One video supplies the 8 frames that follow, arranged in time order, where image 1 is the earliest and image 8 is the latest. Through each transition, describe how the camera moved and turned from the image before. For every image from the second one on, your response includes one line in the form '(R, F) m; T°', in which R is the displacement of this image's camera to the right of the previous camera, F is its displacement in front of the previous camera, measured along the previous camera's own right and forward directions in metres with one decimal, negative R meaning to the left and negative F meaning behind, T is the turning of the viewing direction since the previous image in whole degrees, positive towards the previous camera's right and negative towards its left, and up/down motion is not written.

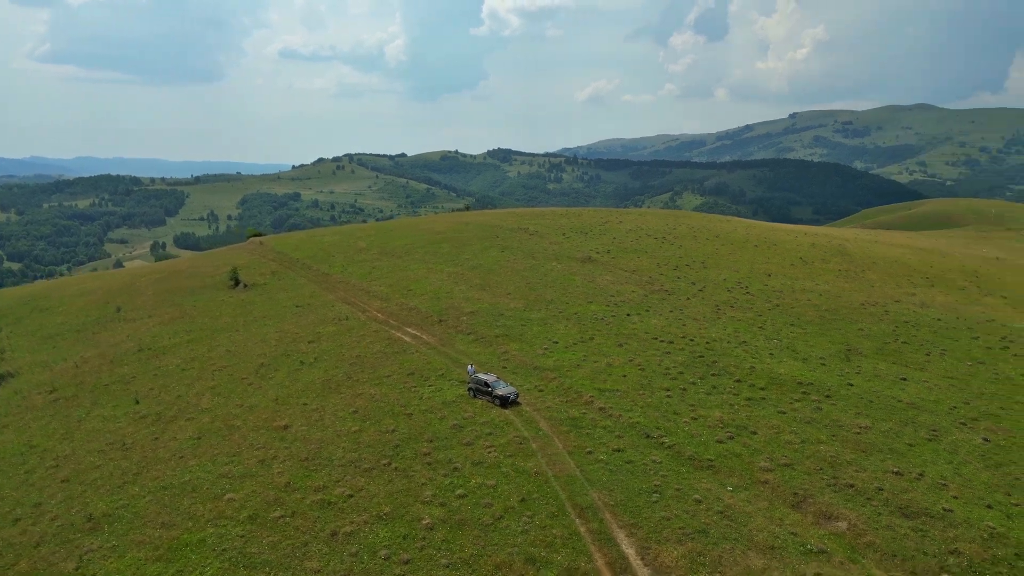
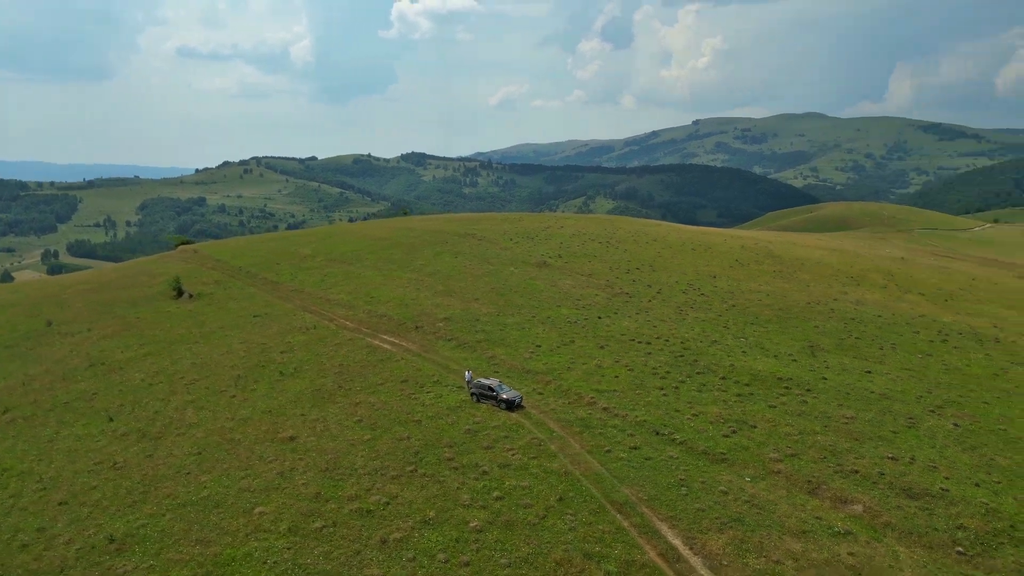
(-3.8, -0.5) m; +6°
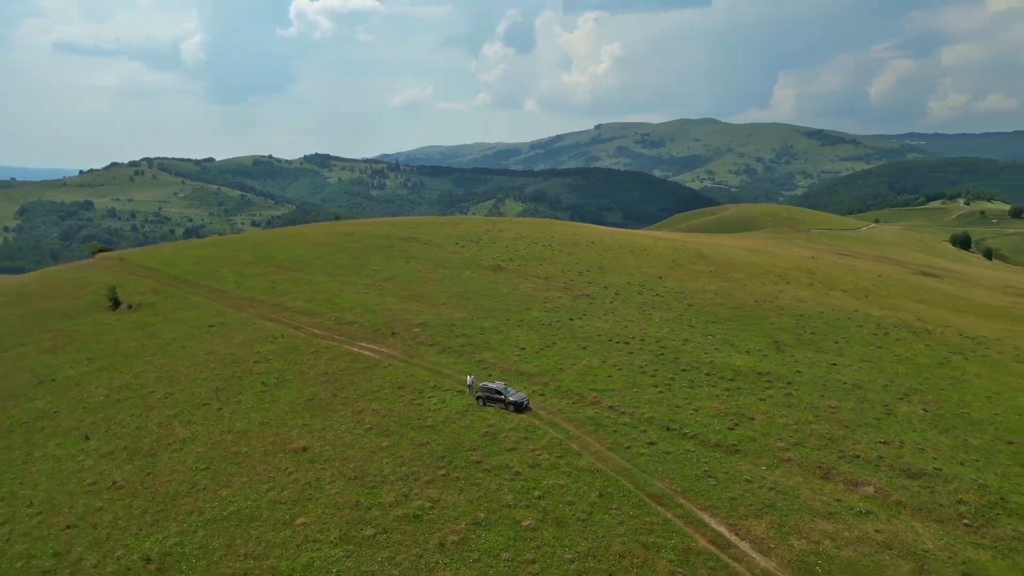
(-4.3, -0.4) m; +7°
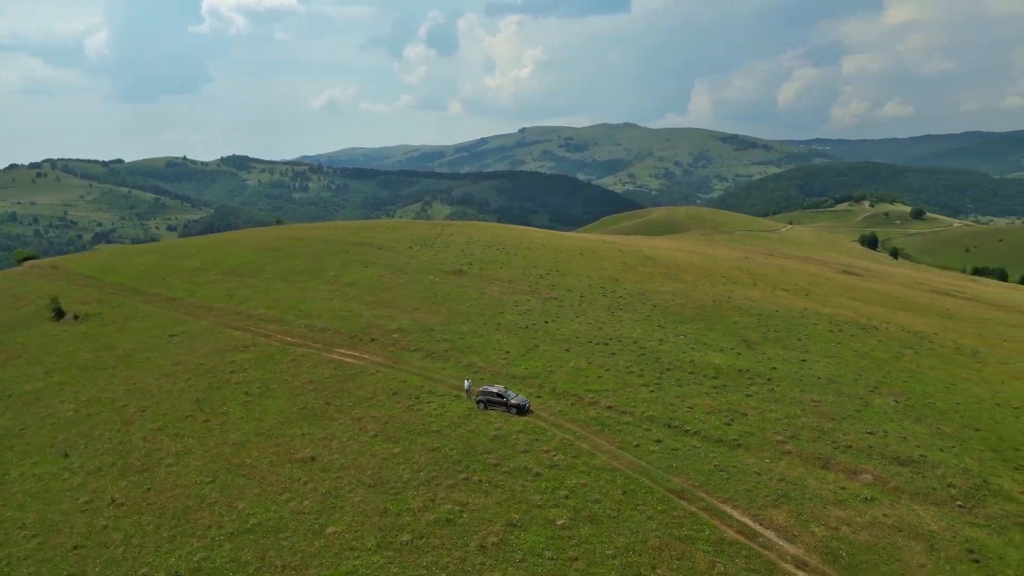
(-3.3, -0.4) m; +6°
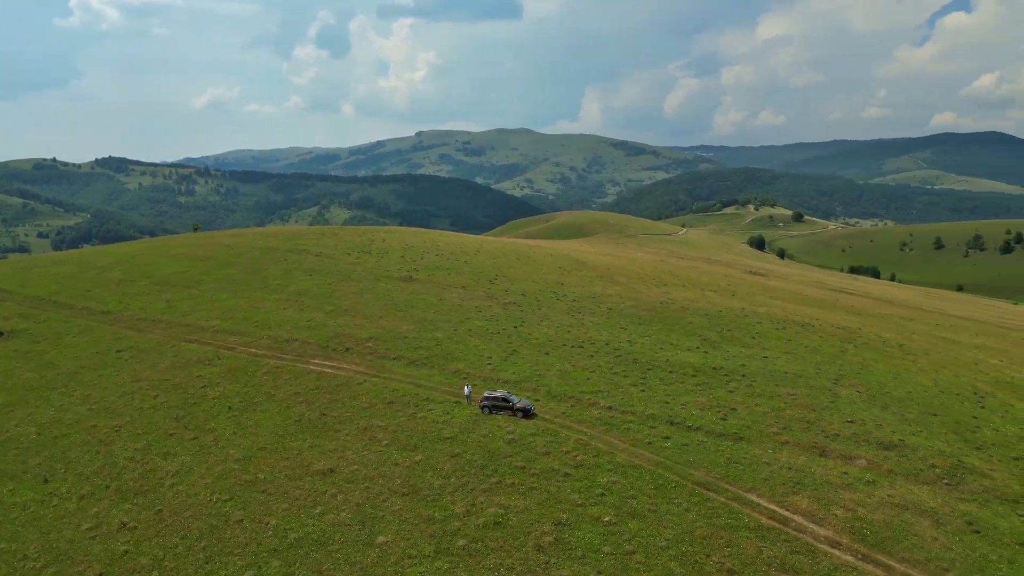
(-4.7, -0.5) m; +8°
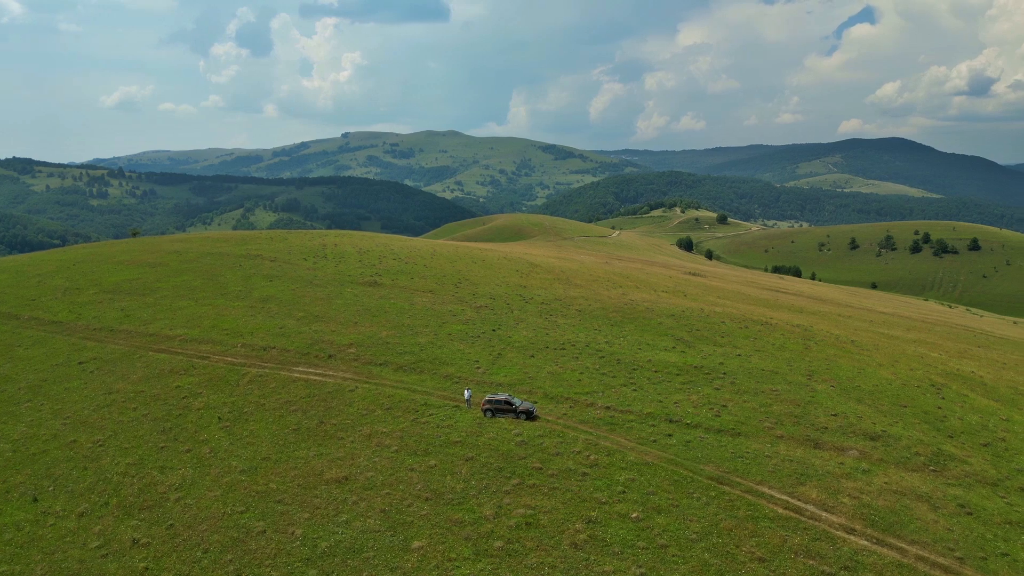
(-3.3, -0.4) m; +5°
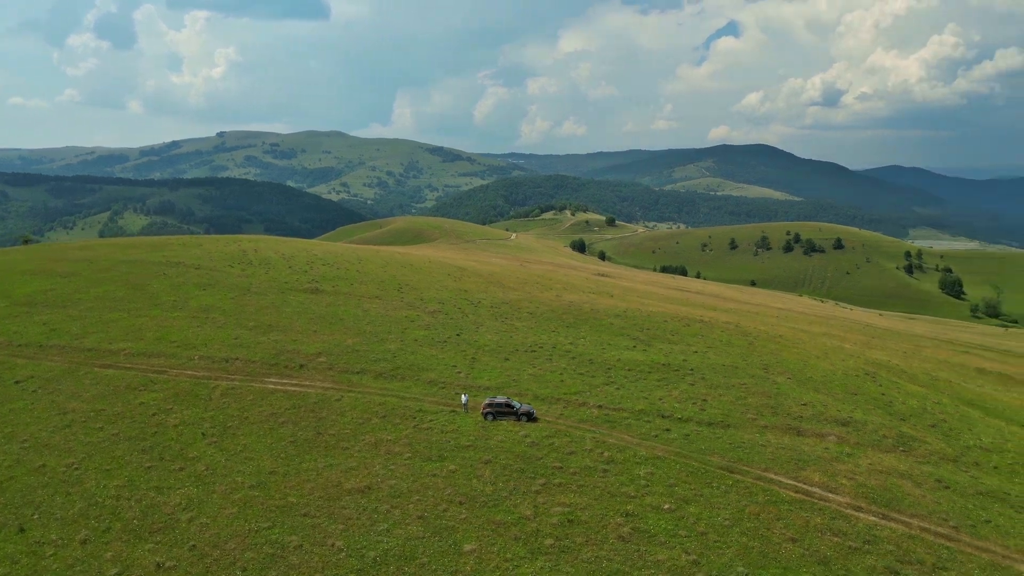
(-5.1, -0.4) m; +8°
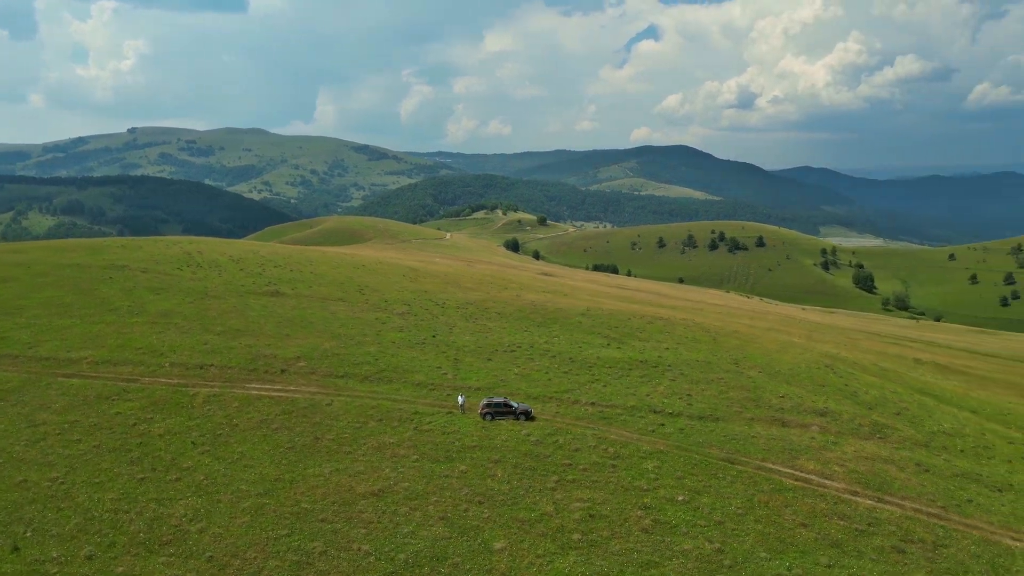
(-3.2, -0.4) m; +5°
